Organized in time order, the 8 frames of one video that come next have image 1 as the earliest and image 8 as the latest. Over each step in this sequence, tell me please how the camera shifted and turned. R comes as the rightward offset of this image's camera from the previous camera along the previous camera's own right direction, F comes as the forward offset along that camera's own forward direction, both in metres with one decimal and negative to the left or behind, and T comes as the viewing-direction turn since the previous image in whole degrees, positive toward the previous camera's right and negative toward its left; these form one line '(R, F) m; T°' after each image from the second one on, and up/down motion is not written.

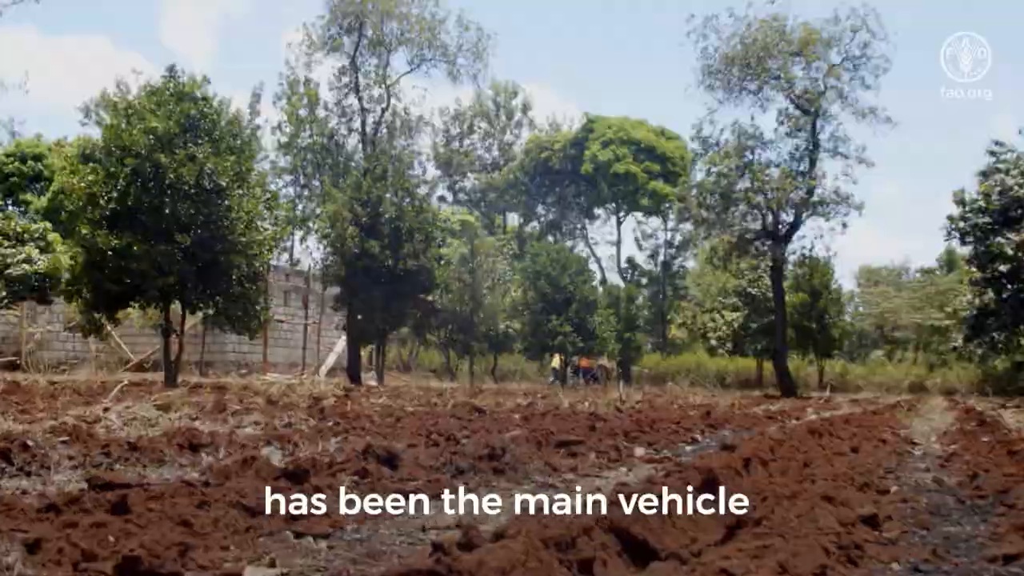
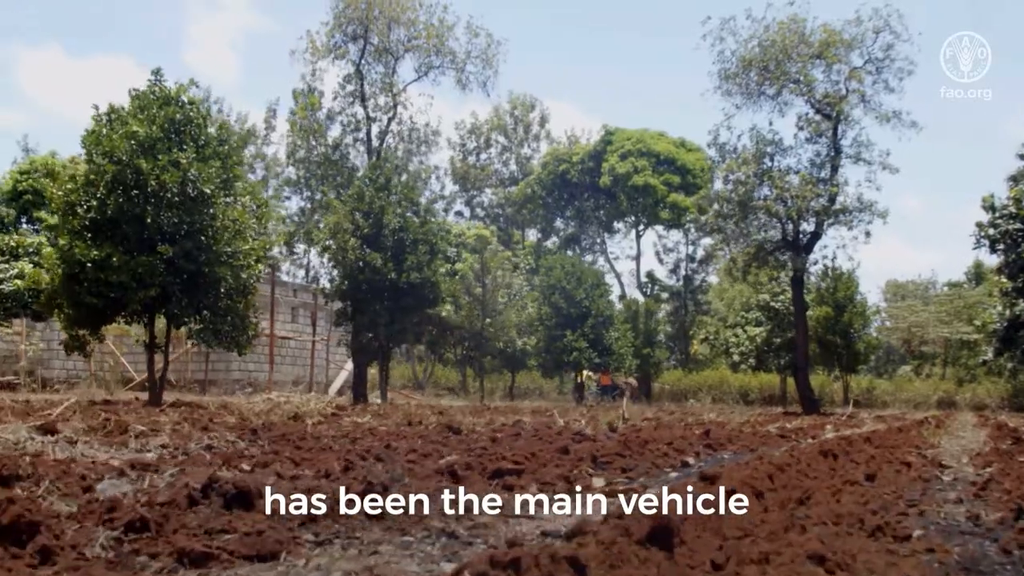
(+0.3, +1.0) m; -1°
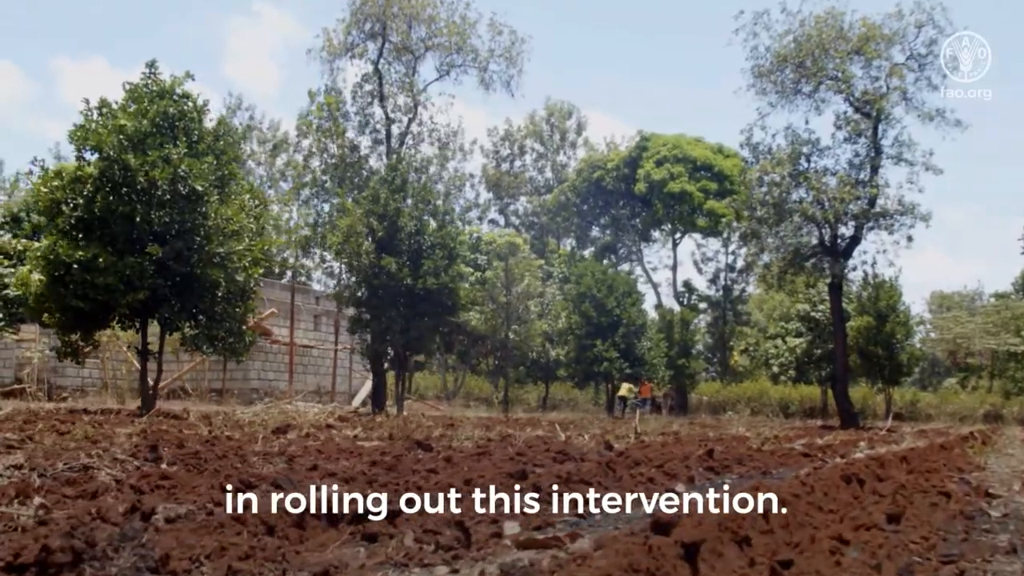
(+0.3, +1.1) m; -2°
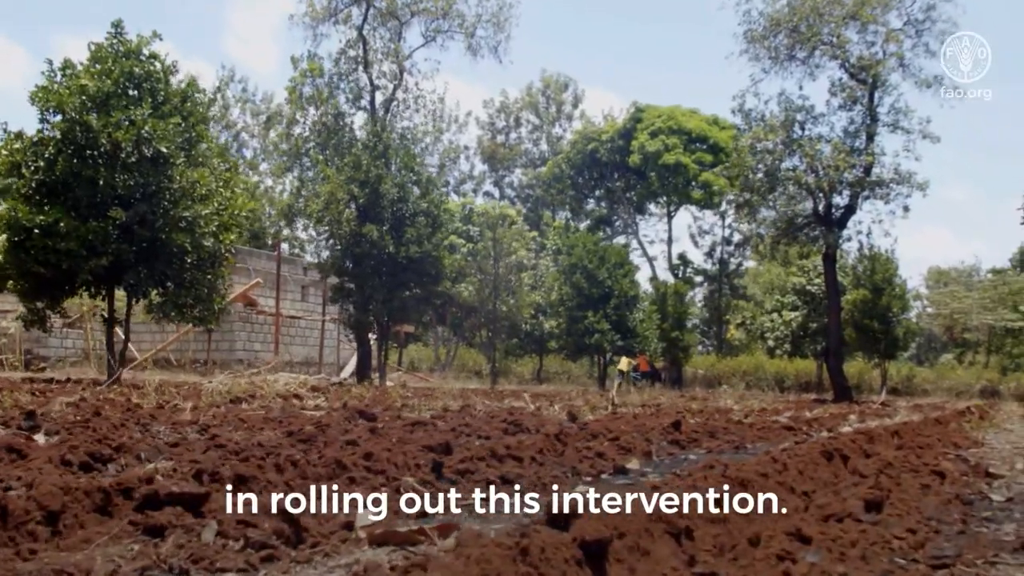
(+0.2, +0.7) m; 0°
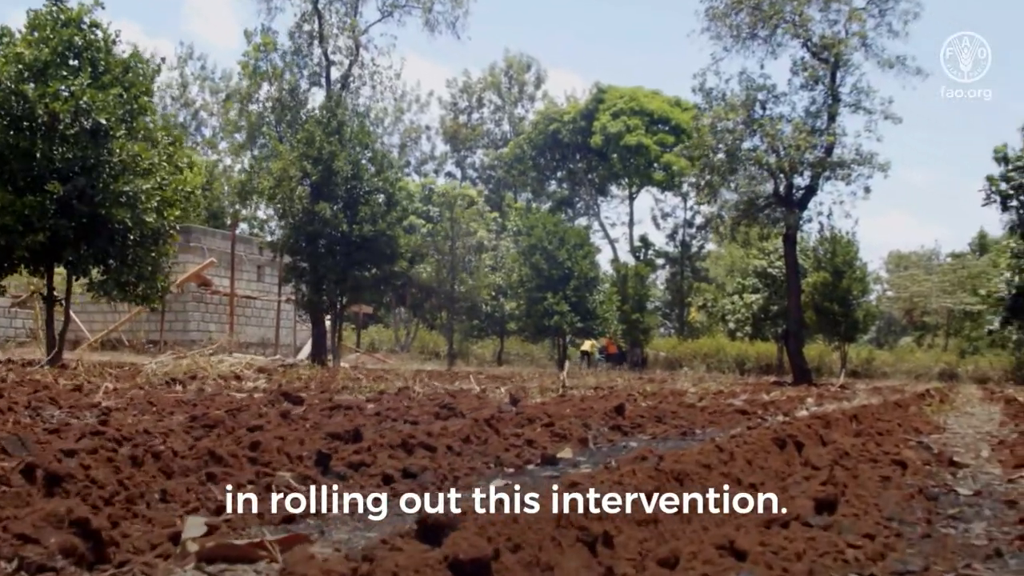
(+0.1, +0.4) m; +2°
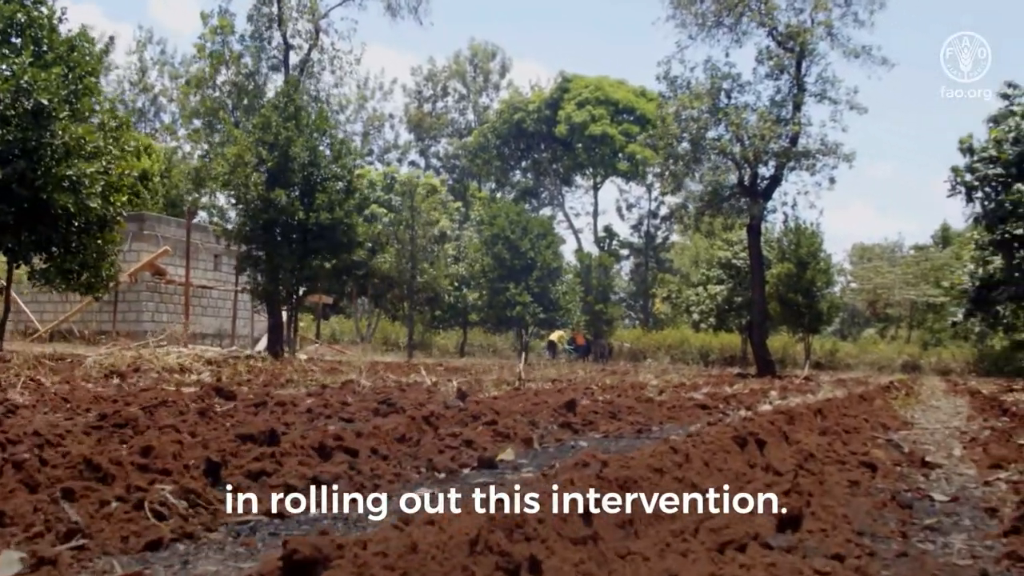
(+0.1, +0.3) m; +1°
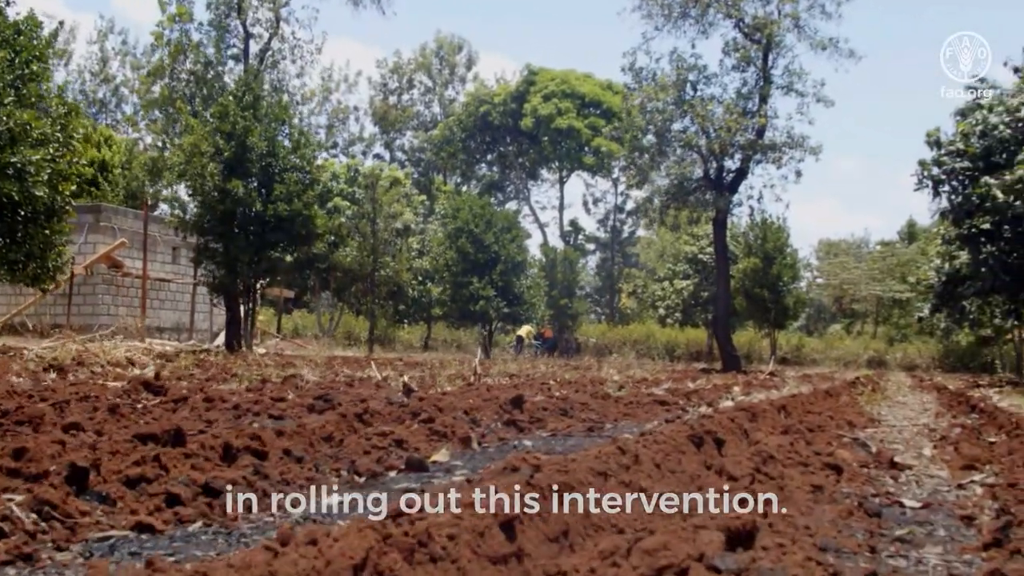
(+0.1, +0.3) m; +1°
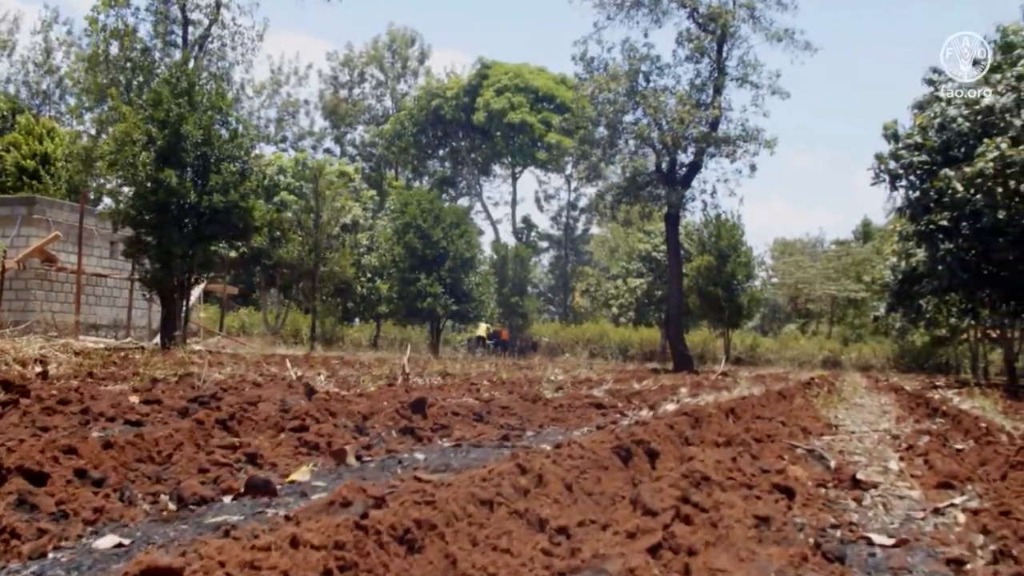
(+0.2, +0.6) m; +2°
